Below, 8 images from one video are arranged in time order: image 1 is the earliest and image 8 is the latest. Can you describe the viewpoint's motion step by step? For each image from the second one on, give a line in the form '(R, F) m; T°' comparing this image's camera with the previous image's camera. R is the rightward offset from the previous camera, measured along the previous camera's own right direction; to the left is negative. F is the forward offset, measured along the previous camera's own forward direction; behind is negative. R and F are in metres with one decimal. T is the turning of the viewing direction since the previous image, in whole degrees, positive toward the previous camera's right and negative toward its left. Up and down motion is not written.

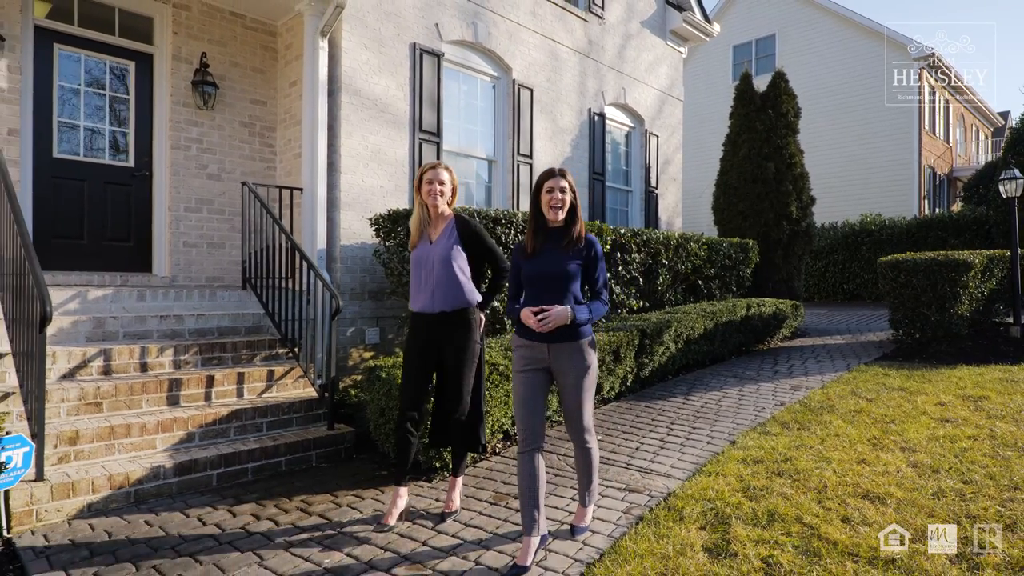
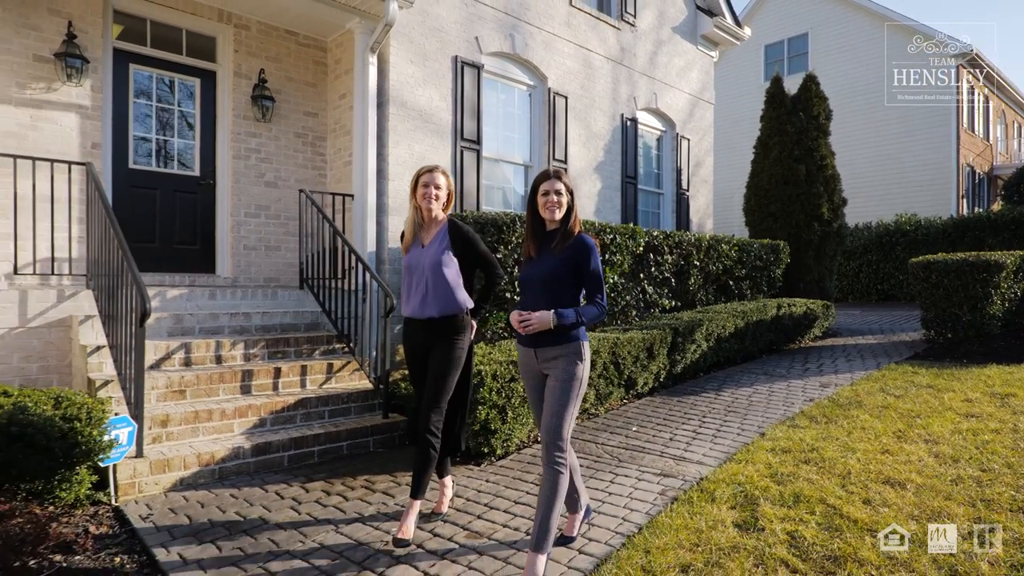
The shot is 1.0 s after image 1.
(-0.1, -0.3) m; -3°
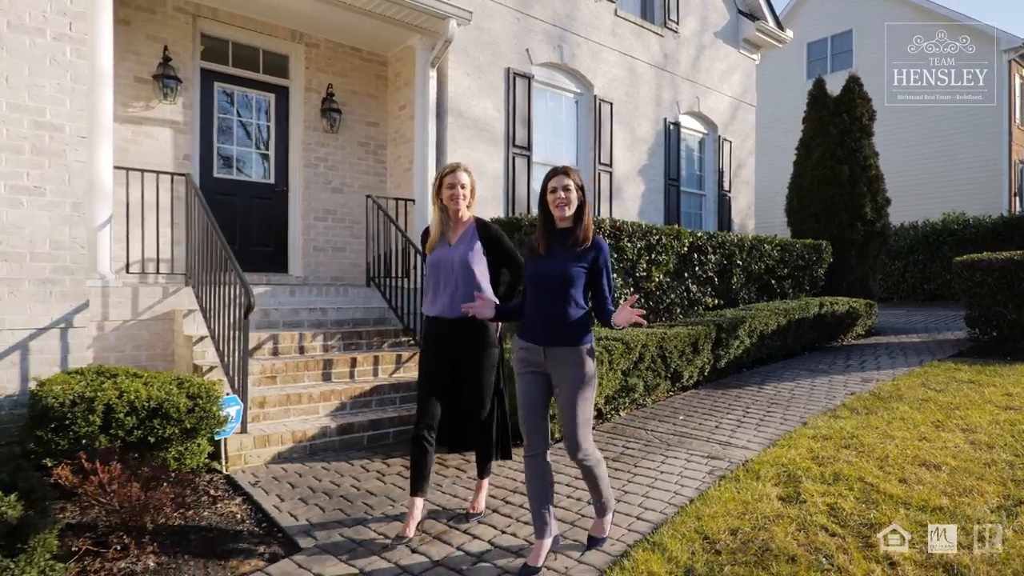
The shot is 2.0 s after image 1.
(-0.2, -0.4) m; -3°
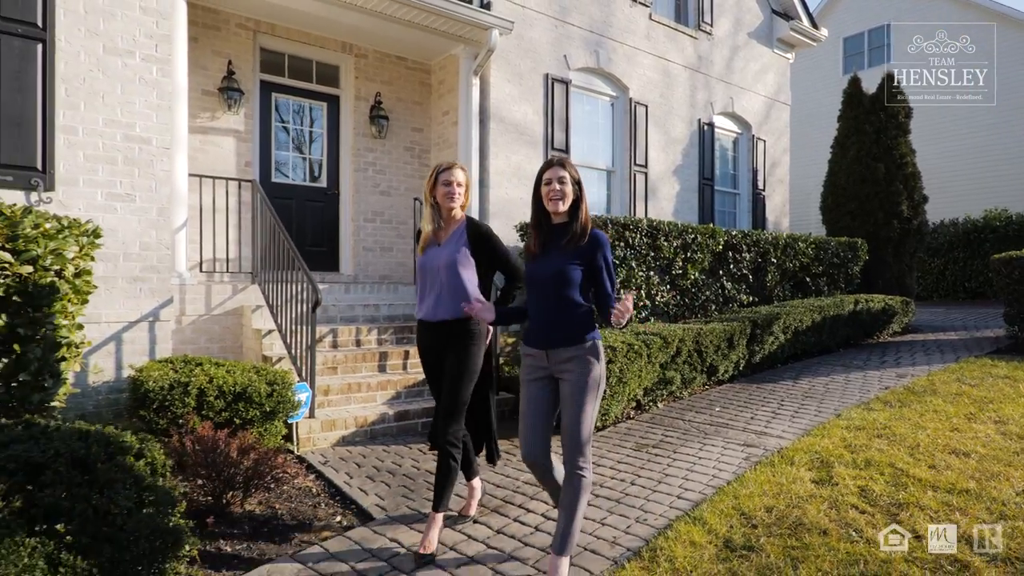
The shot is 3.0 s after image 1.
(-0.1, -0.3) m; -3°
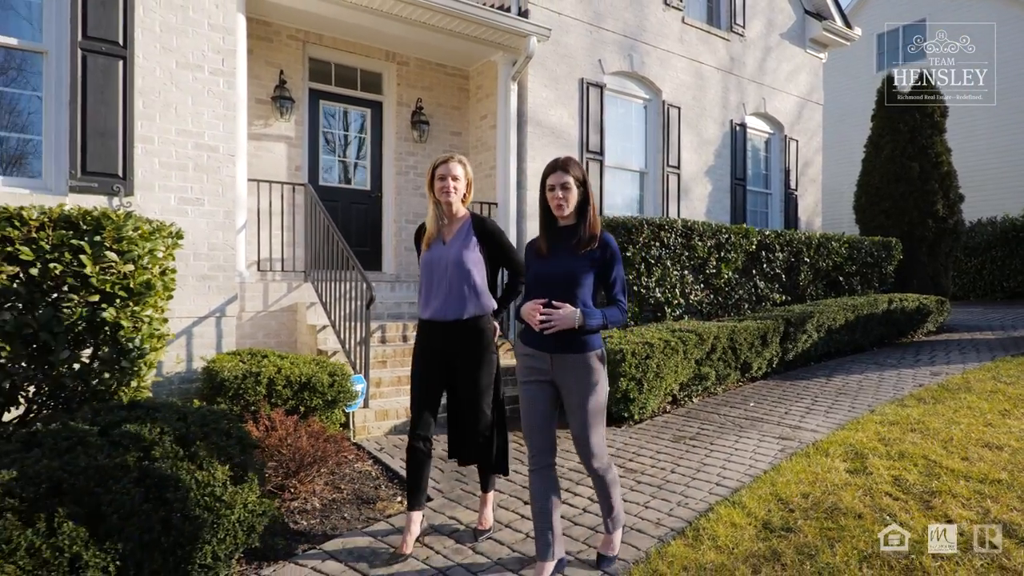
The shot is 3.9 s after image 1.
(-0.1, -0.2) m; -2°
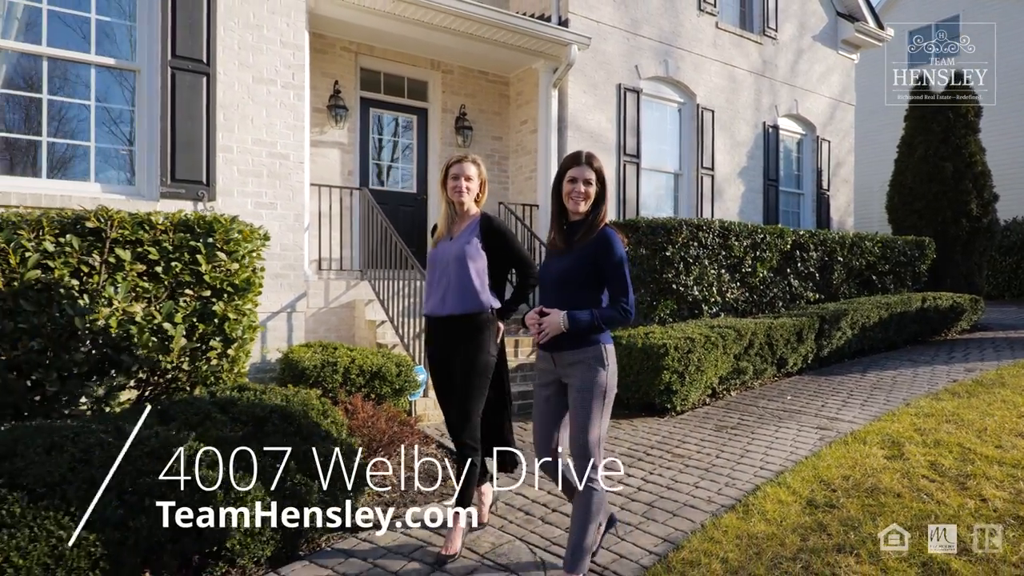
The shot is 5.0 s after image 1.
(-0.2, -0.3) m; -2°
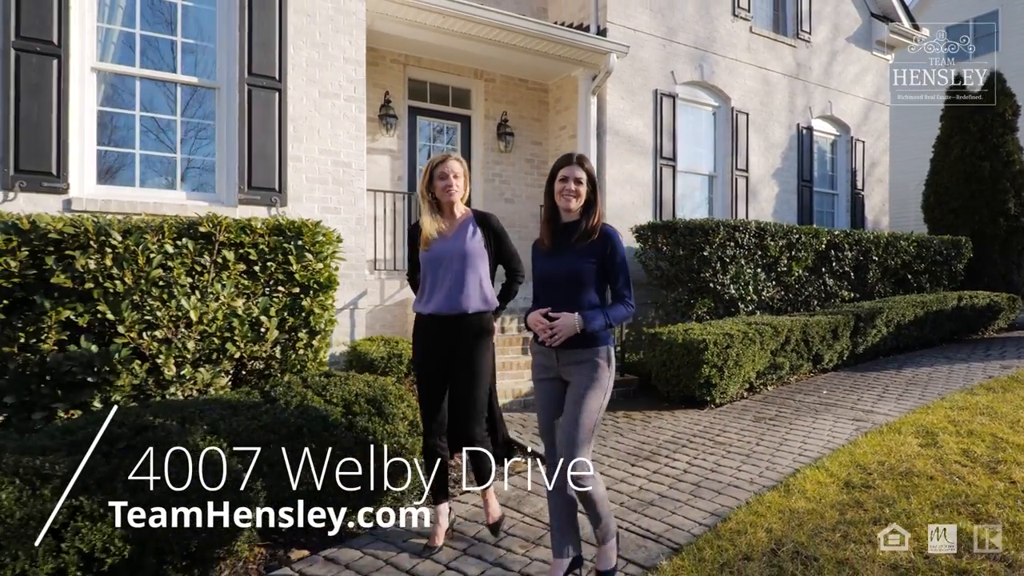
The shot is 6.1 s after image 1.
(-0.2, -0.3) m; -2°
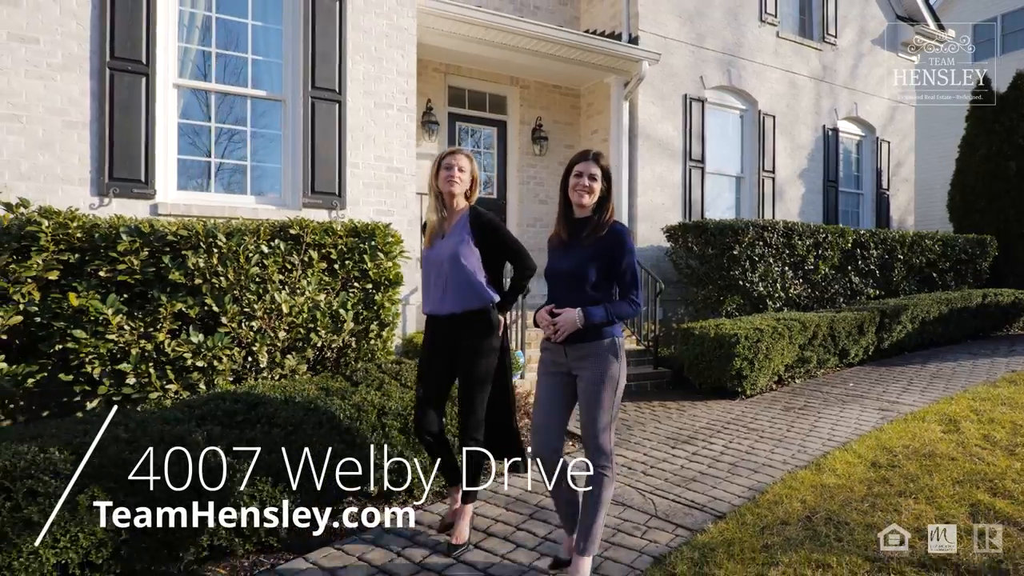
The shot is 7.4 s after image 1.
(-0.2, -0.4) m; -2°
